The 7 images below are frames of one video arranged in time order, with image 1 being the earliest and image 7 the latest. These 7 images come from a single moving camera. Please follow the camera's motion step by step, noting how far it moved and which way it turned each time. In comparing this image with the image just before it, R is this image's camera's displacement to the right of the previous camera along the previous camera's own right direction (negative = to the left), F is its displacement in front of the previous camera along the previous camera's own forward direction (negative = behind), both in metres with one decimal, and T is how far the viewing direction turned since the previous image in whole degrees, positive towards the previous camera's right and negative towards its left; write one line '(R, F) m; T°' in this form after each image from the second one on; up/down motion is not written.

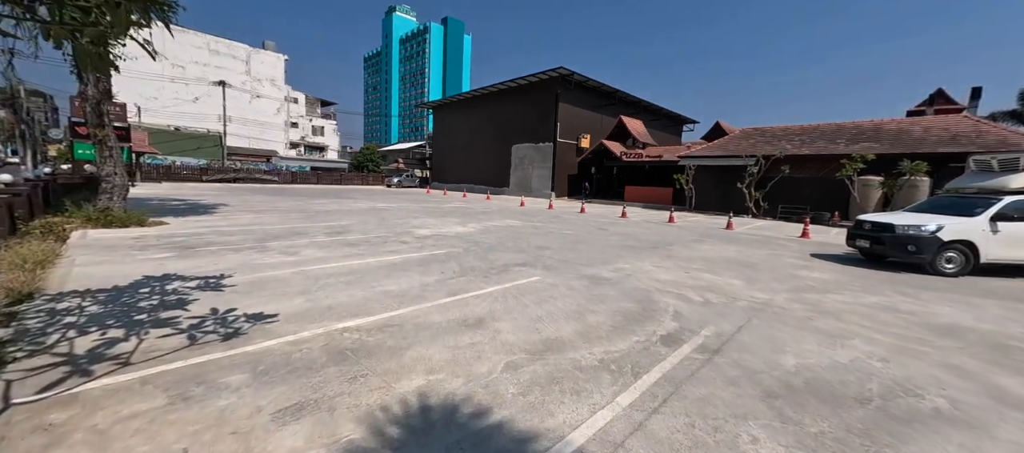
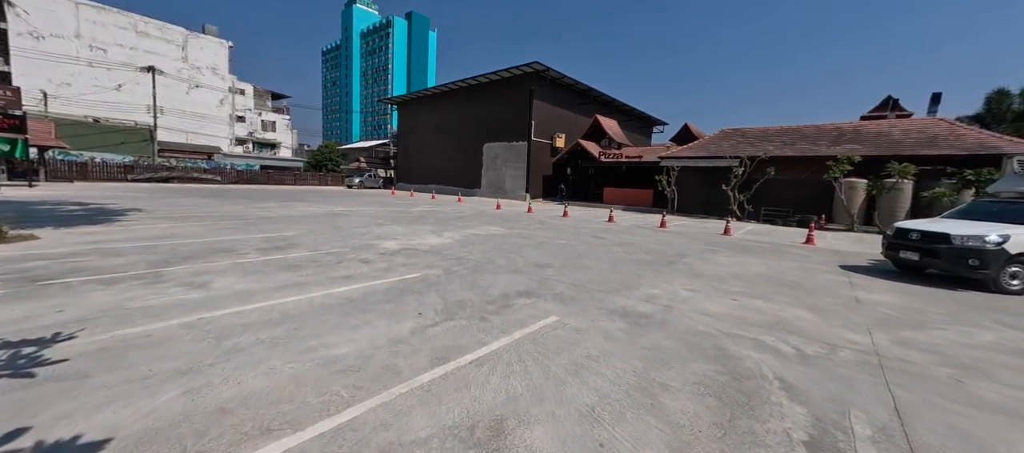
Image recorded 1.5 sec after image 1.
(-0.4, +1.6) m; +5°
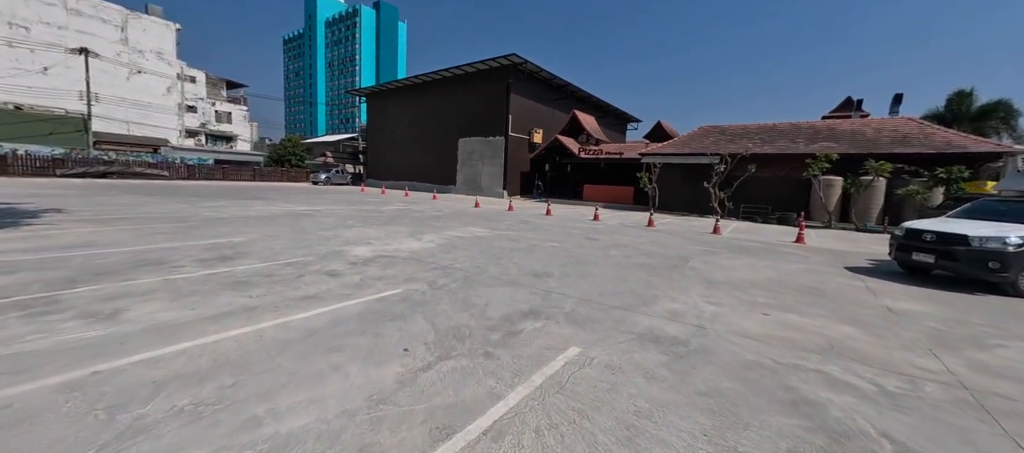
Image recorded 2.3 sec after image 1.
(-0.3, +0.8) m; +4°
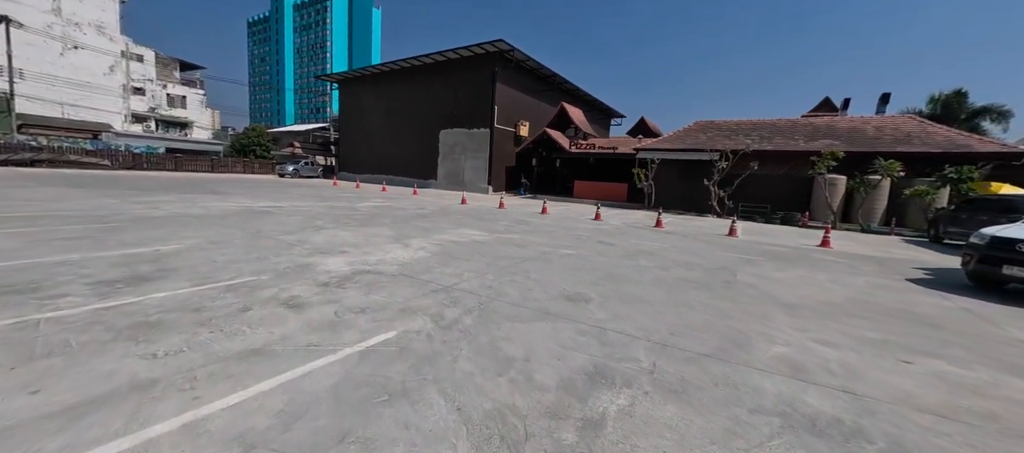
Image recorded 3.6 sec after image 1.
(-0.6, +1.4) m; +4°
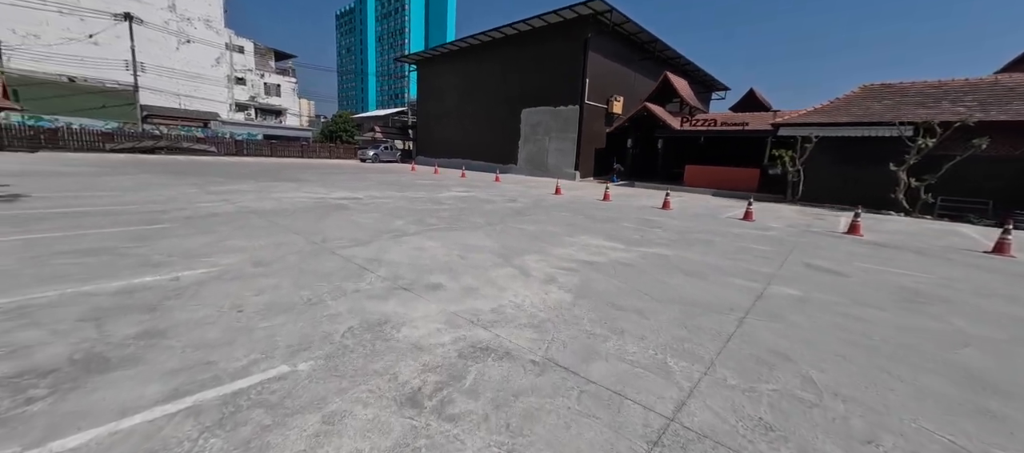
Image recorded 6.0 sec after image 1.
(-1.3, +2.5) m; -10°
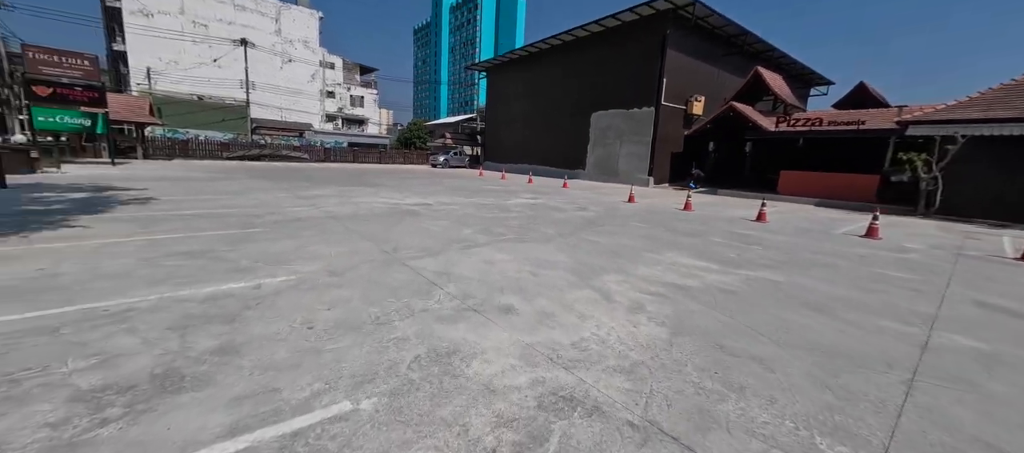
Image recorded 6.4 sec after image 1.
(-0.2, +0.4) m; -10°
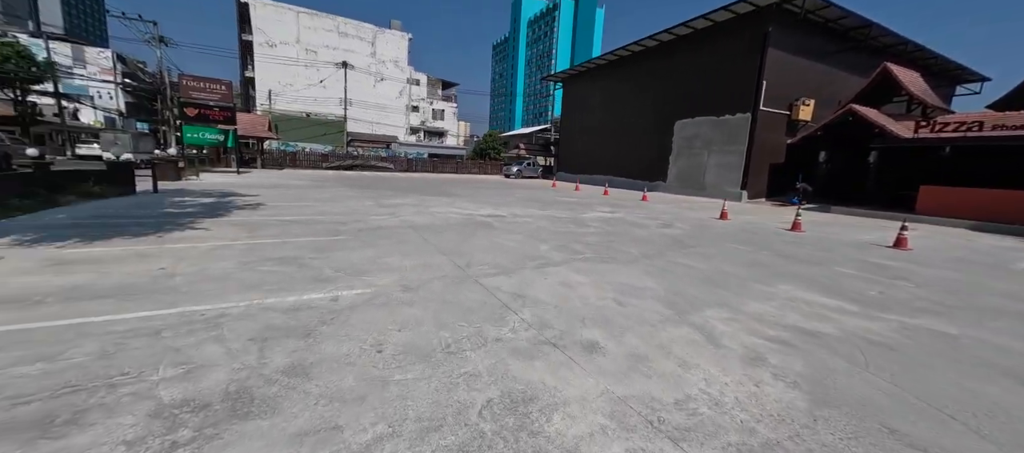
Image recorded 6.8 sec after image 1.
(-0.1, +0.4) m; -11°
